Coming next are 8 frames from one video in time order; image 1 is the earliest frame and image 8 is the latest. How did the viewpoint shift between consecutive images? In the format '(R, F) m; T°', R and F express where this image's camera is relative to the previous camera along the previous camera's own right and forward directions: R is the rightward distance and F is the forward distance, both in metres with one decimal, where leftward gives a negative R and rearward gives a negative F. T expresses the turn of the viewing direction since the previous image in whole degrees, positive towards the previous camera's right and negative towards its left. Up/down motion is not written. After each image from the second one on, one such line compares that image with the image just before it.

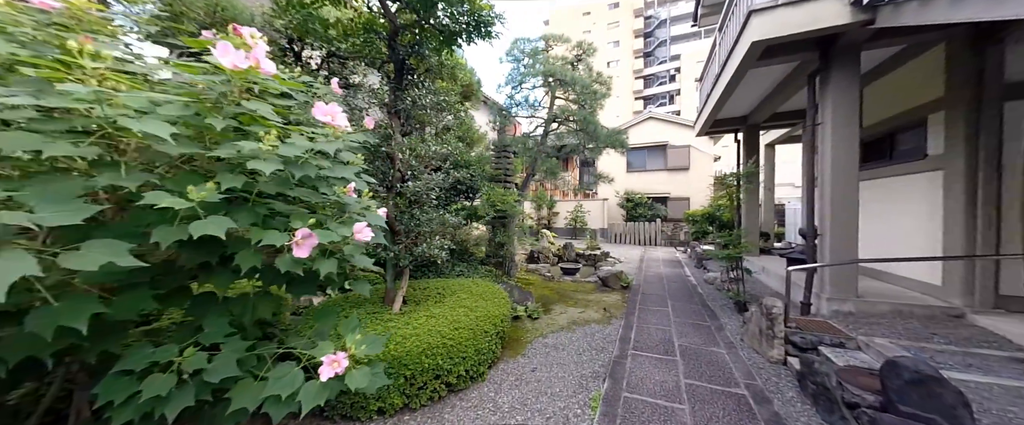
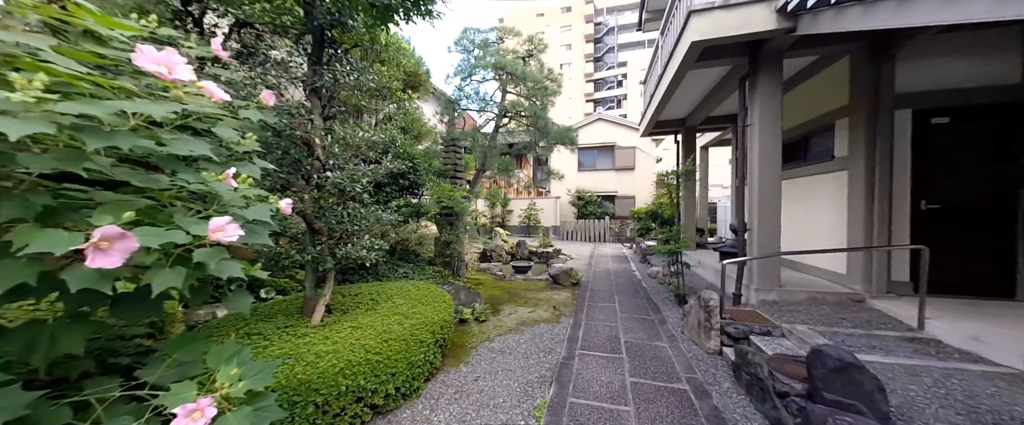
(+0.1, +0.2) m; +8°
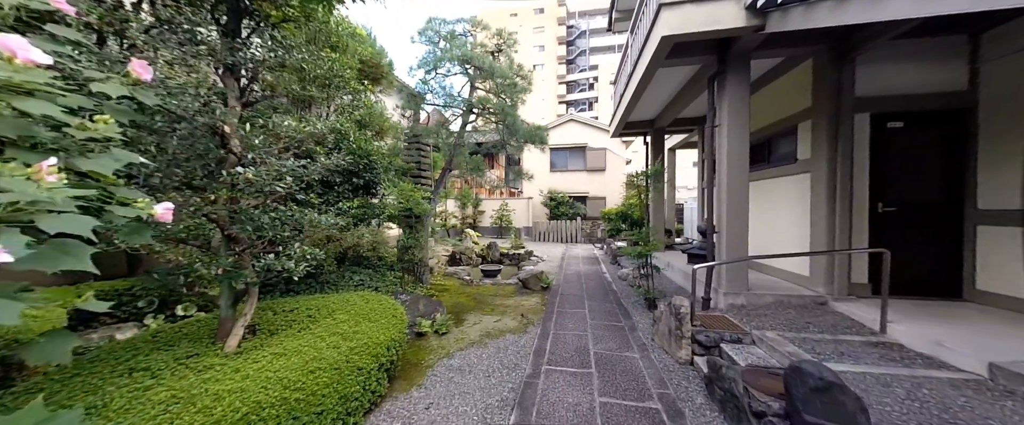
(+0.1, +0.3) m; +5°
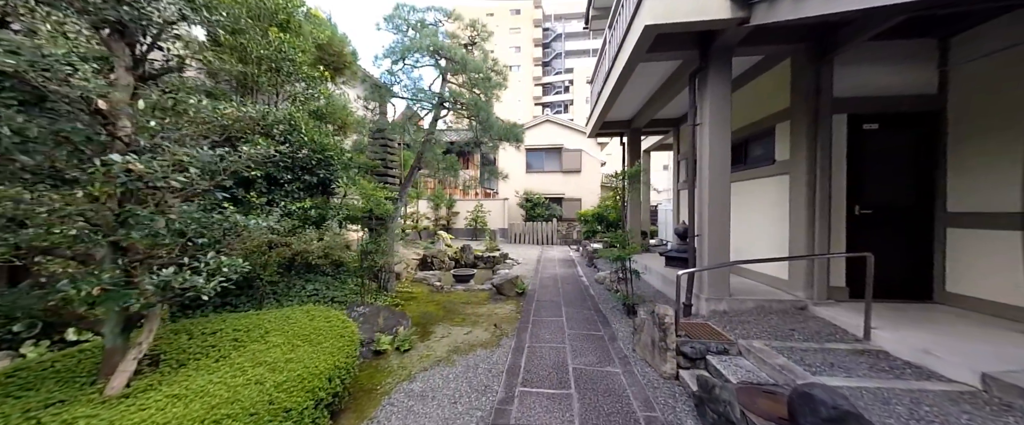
(0.0, +0.3) m; +4°
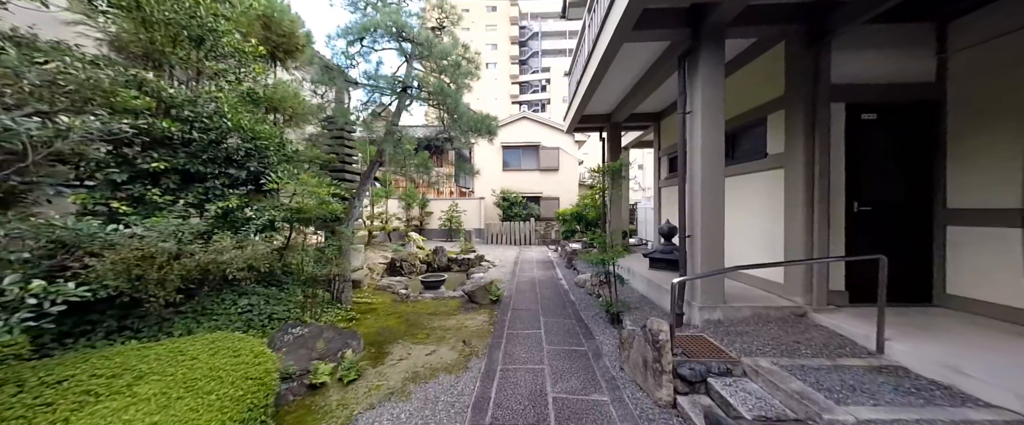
(+0.1, +0.4) m; +4°
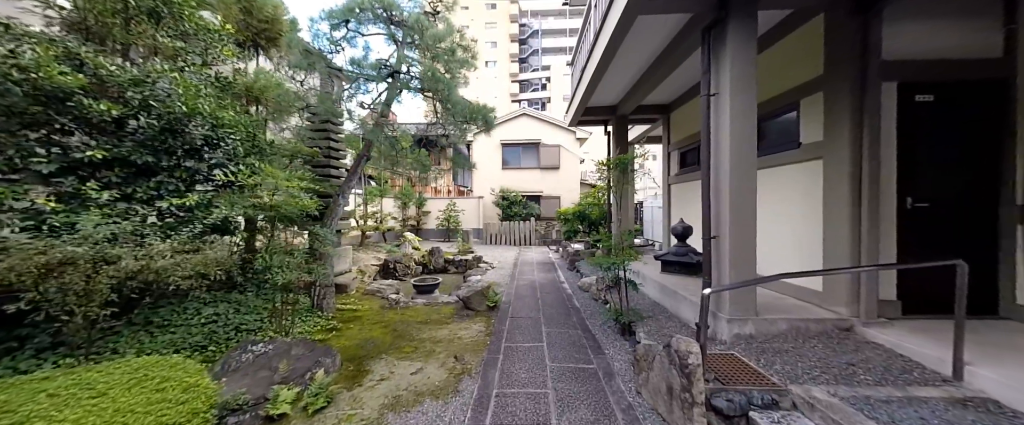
(0.0, +0.4) m; 0°
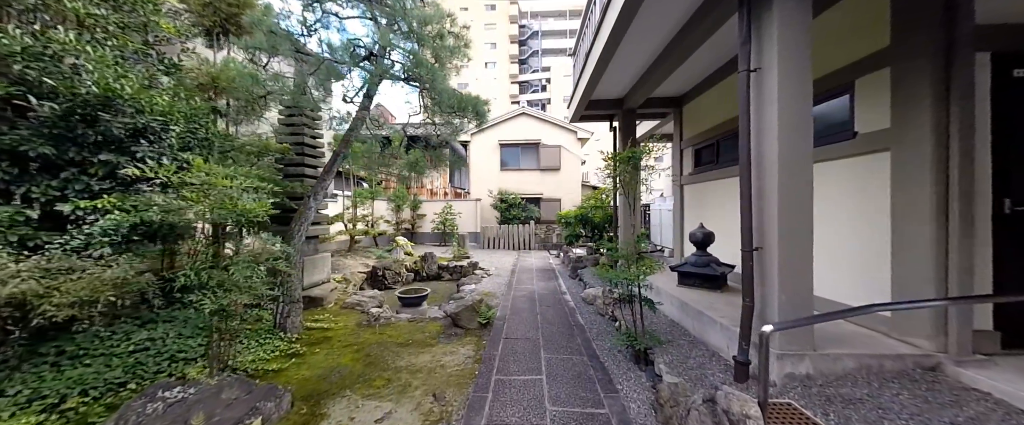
(+0.1, +0.5) m; 0°
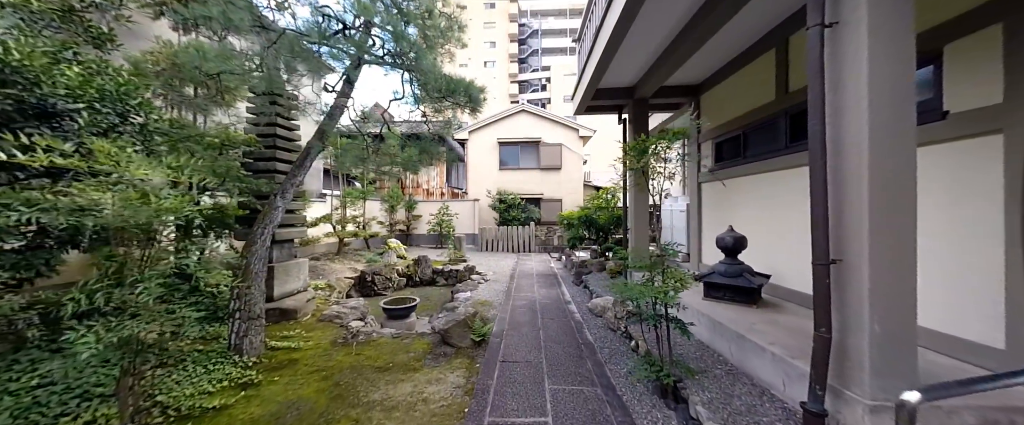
(0.0, +0.5) m; 0°
